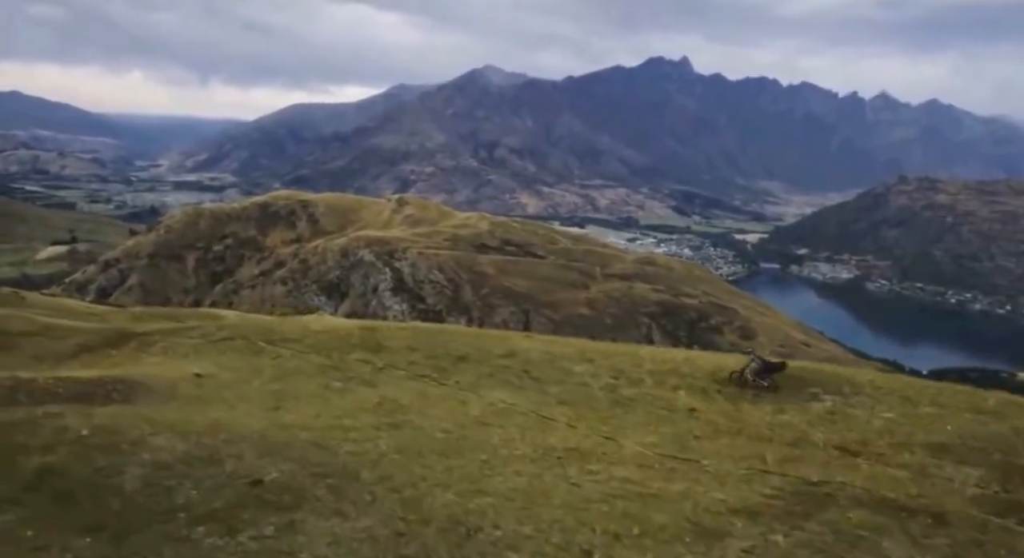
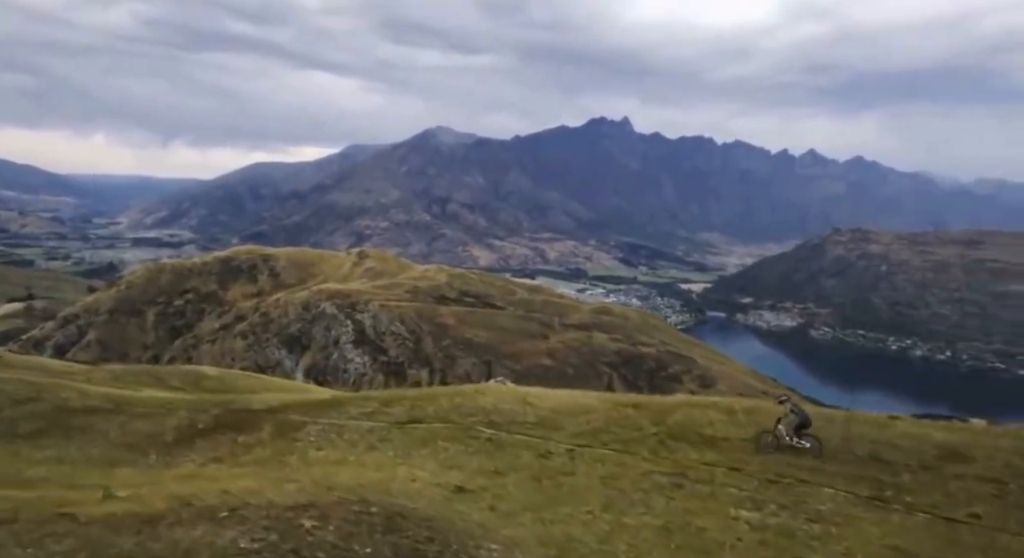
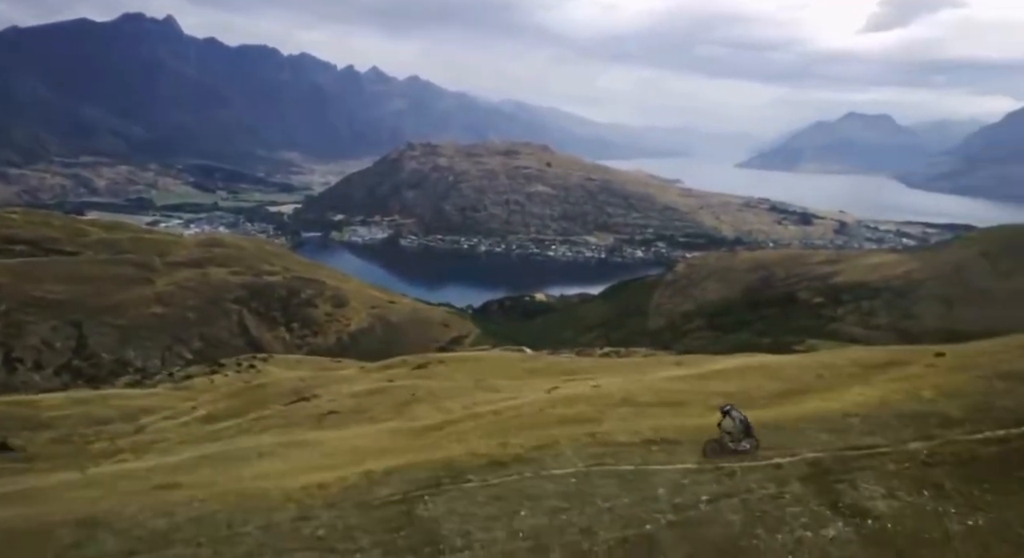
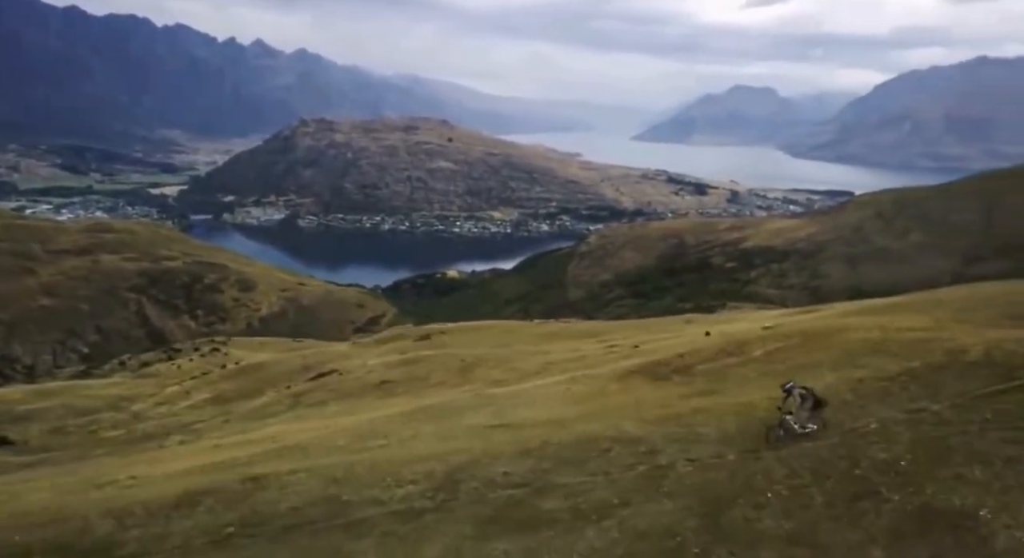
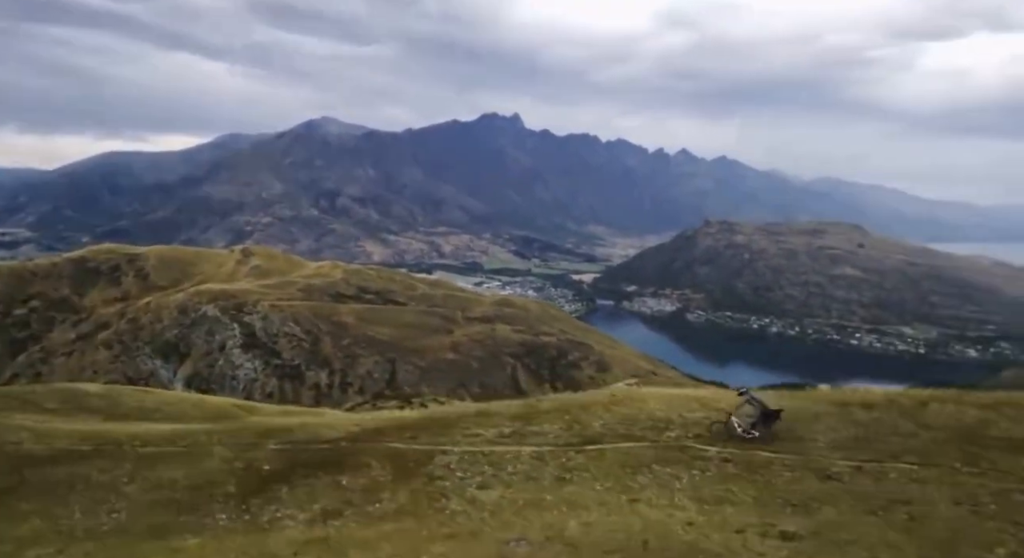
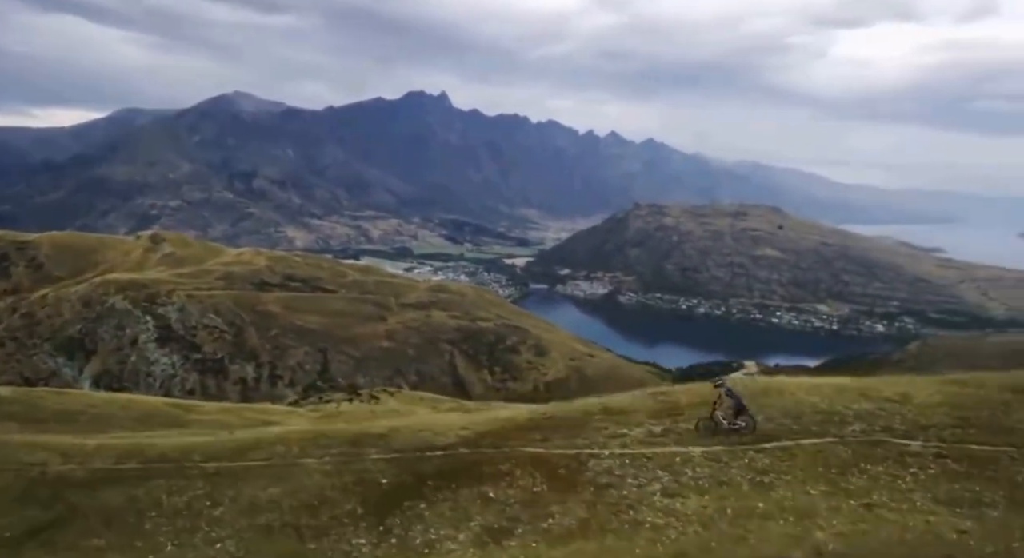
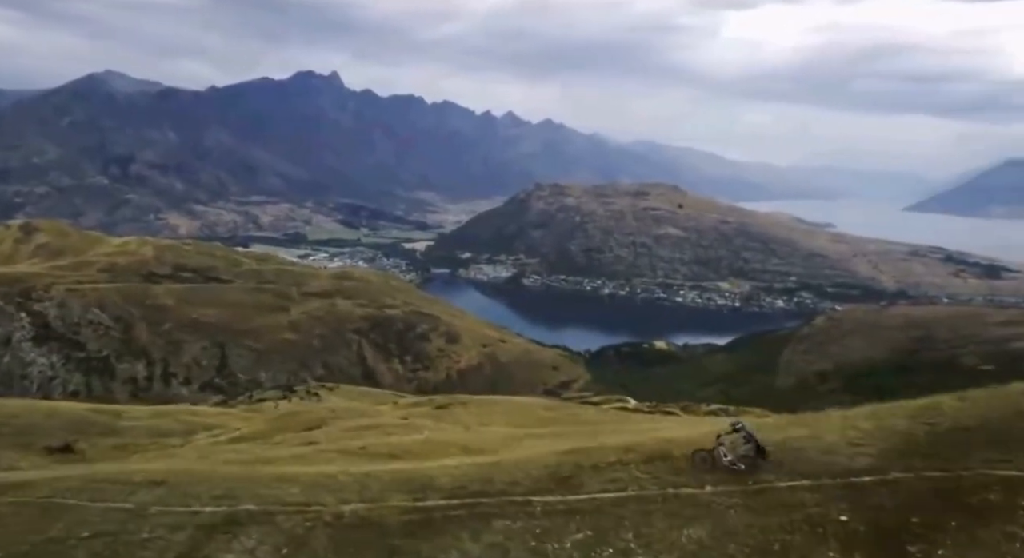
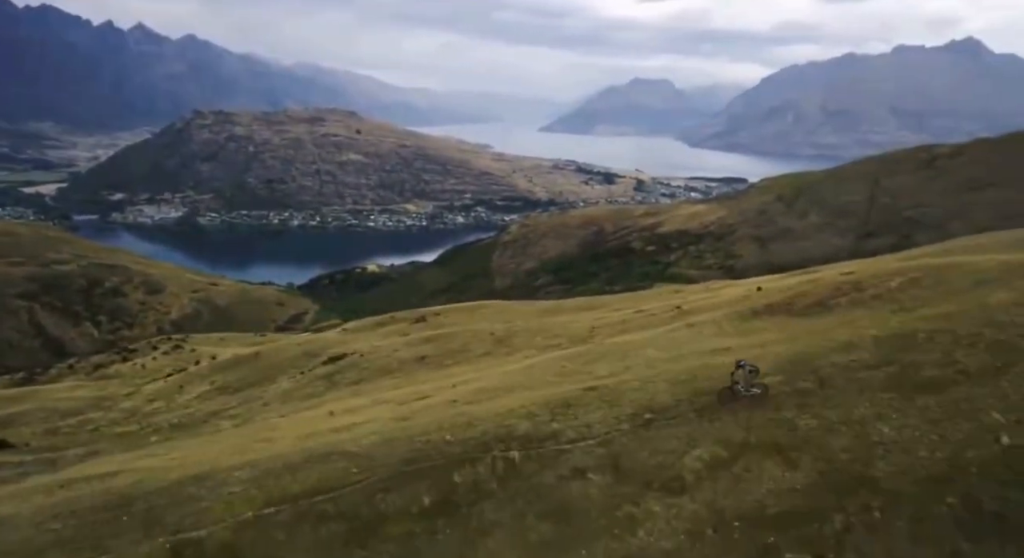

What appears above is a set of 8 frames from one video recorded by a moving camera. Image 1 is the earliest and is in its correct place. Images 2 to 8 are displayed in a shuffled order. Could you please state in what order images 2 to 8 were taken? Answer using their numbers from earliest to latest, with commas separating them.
2, 5, 6, 7, 3, 4, 8
